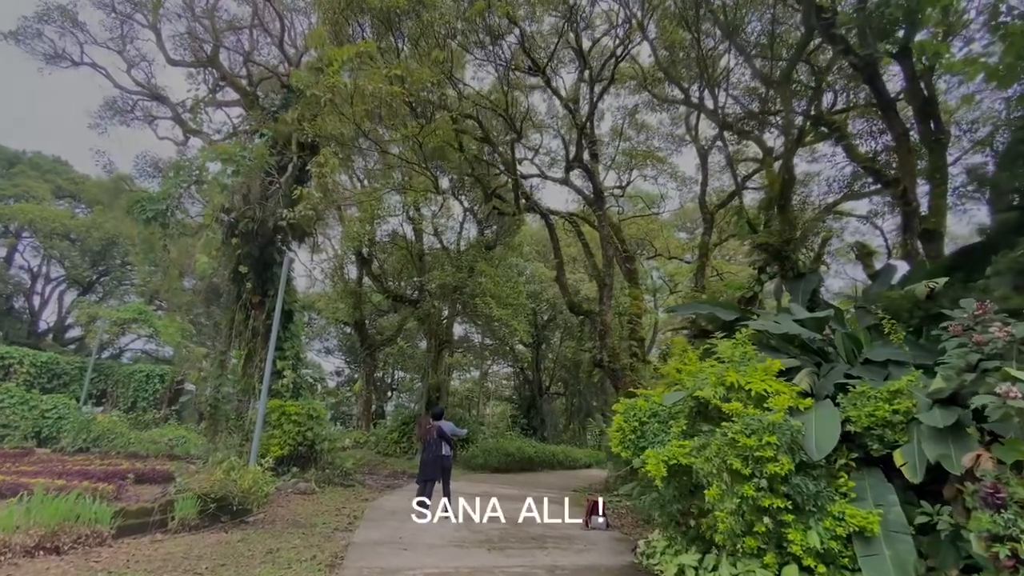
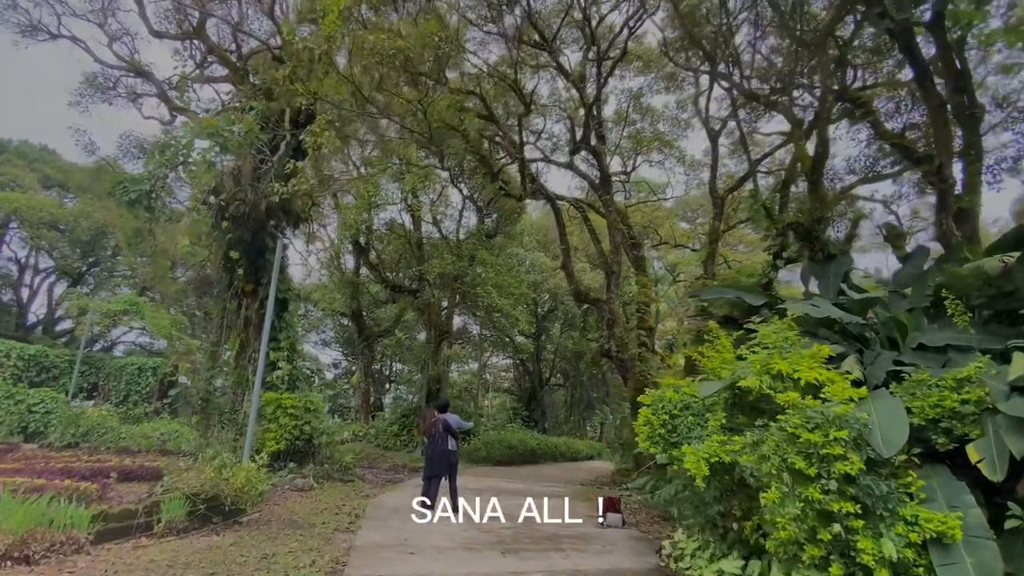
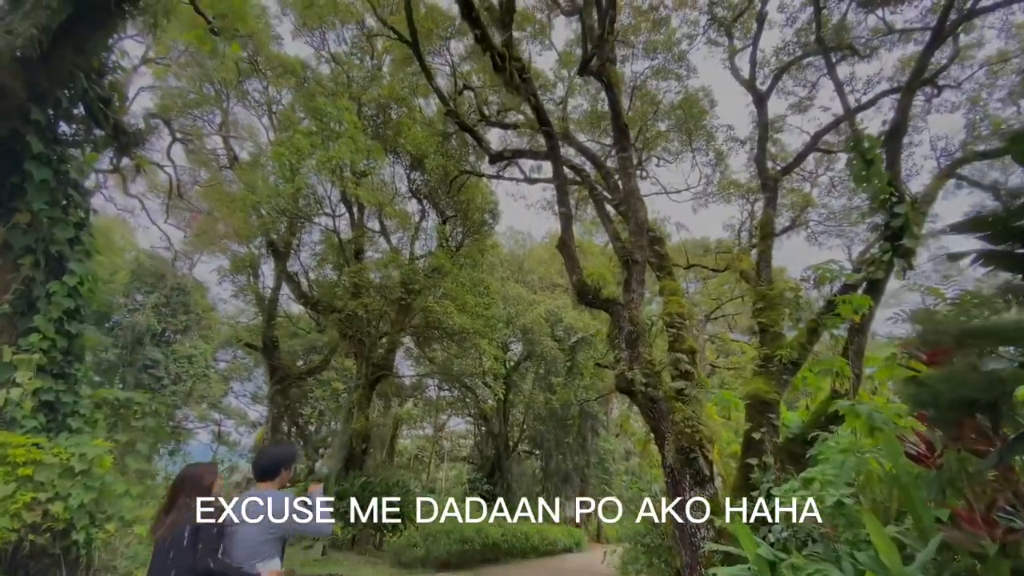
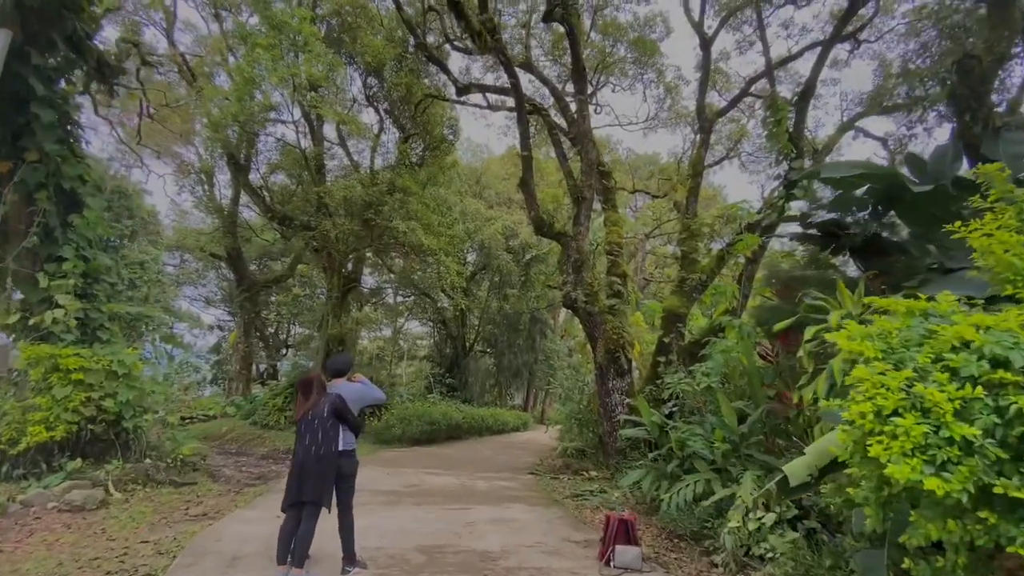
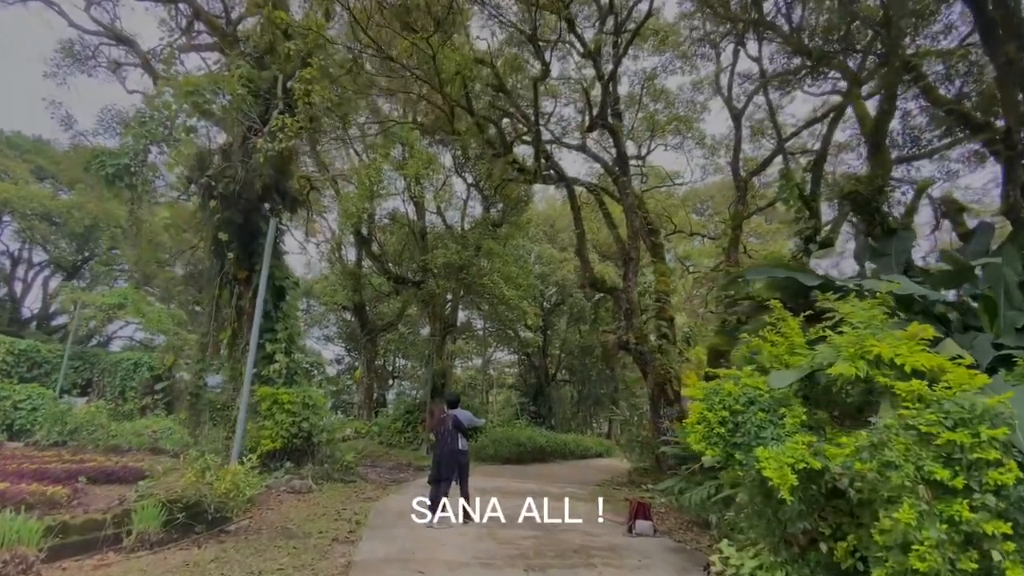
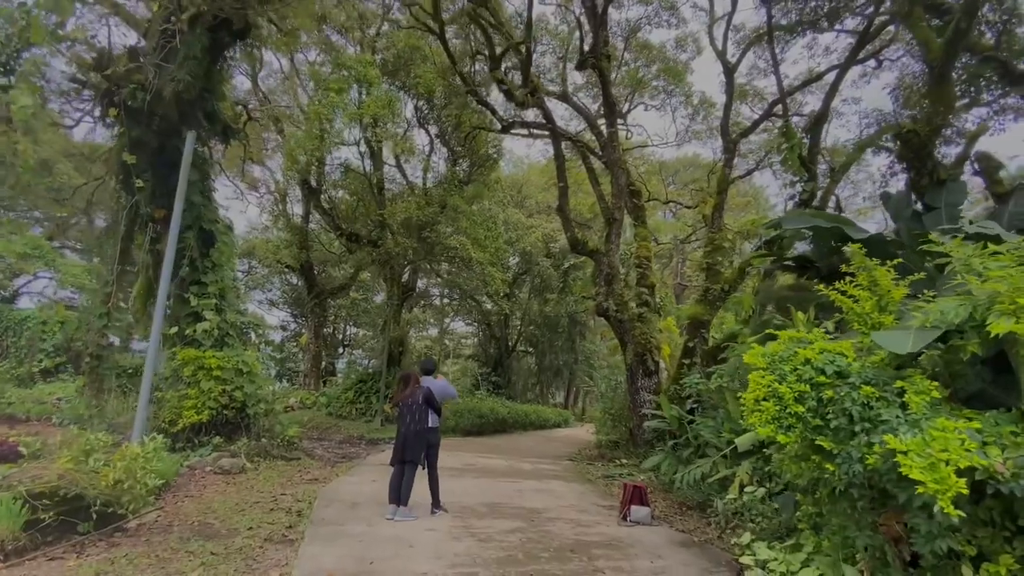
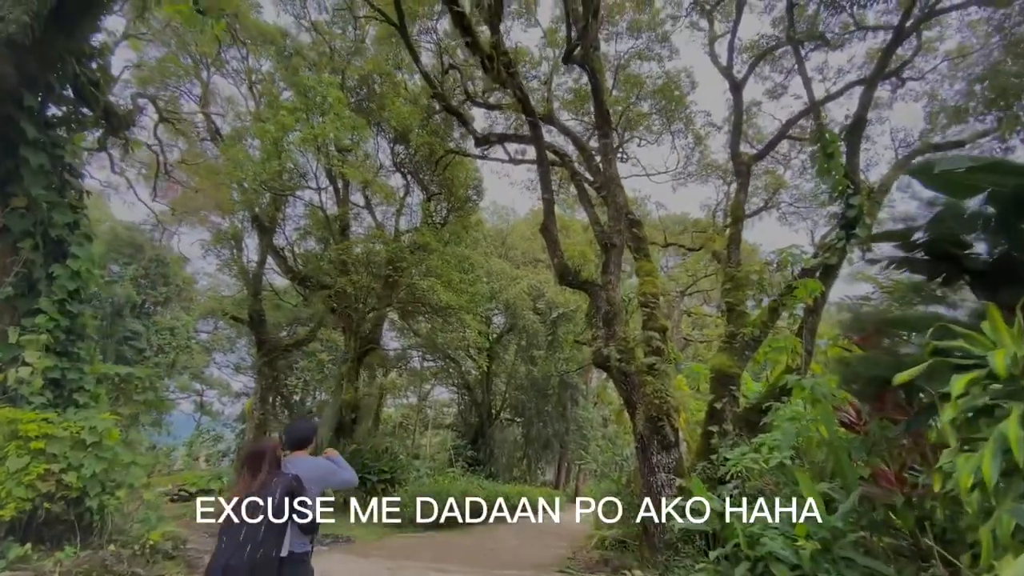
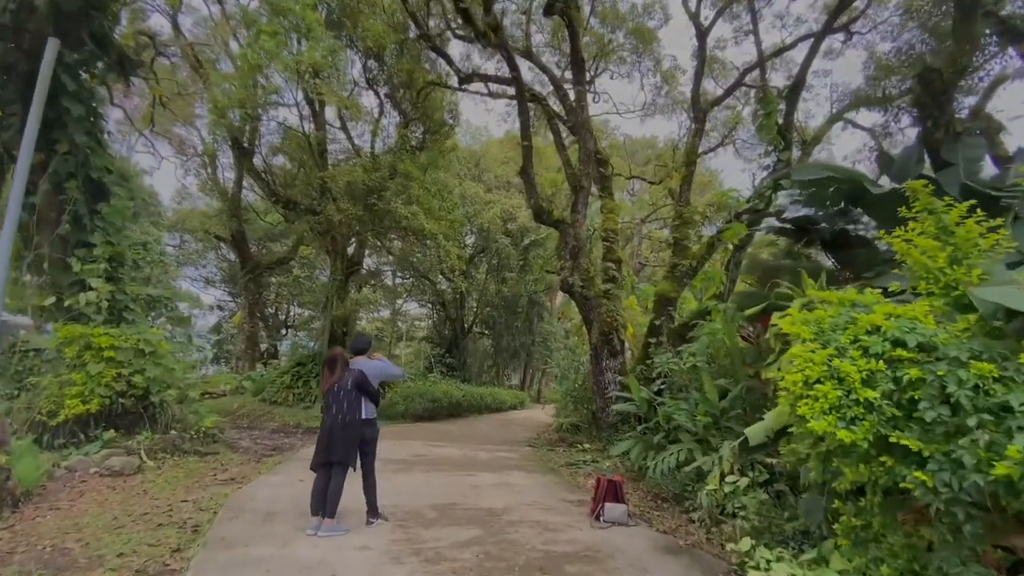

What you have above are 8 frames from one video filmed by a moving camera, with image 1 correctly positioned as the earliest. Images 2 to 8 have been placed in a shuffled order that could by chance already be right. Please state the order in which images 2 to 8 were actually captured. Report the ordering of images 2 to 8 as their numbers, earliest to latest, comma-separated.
2, 5, 6, 8, 4, 7, 3
